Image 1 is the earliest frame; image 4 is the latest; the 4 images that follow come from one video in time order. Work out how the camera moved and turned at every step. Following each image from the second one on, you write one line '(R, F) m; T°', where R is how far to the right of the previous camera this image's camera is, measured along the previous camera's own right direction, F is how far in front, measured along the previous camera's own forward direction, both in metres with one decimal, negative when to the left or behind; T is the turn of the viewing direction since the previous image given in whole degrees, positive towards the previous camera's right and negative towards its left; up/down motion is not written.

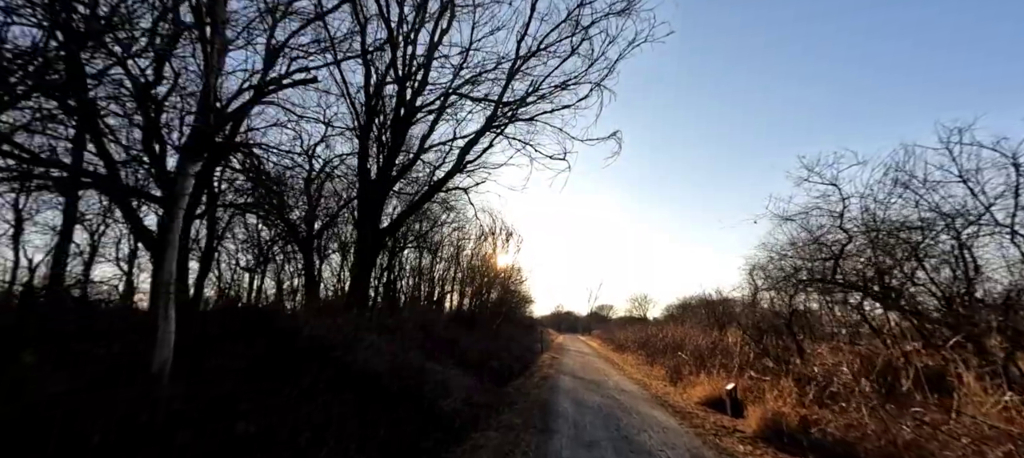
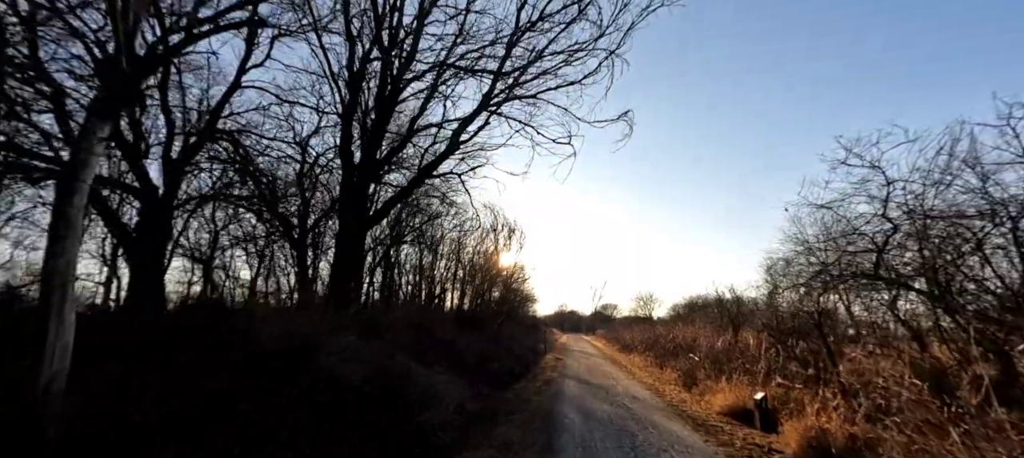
(+0.1, +0.9) m; -1°
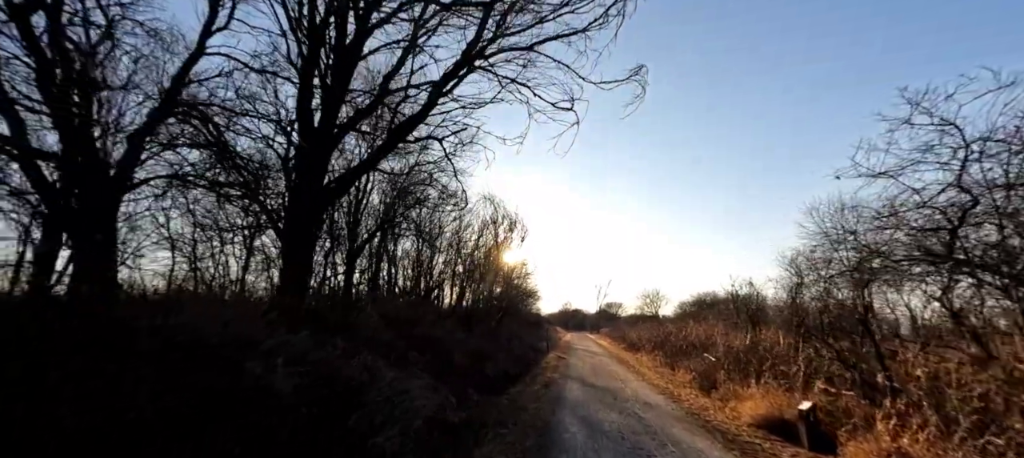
(+0.2, +1.3) m; -1°
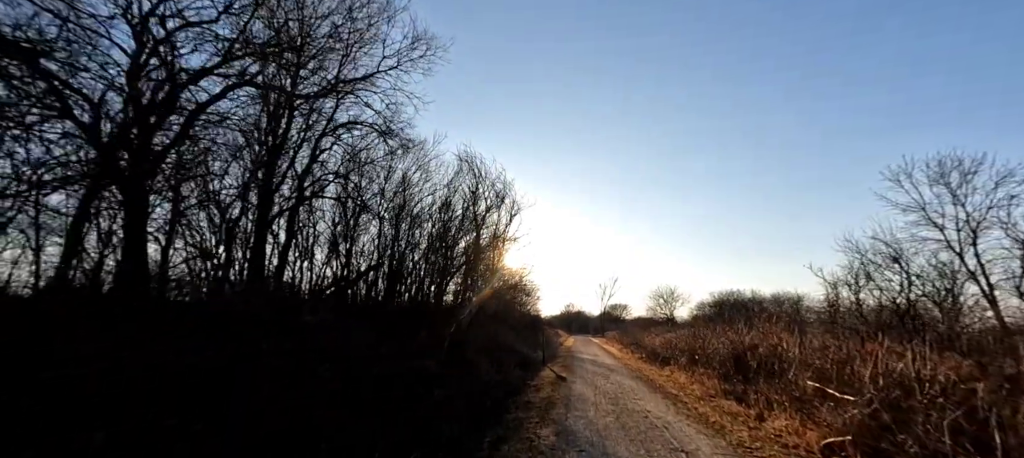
(+0.9, +6.3) m; 0°
